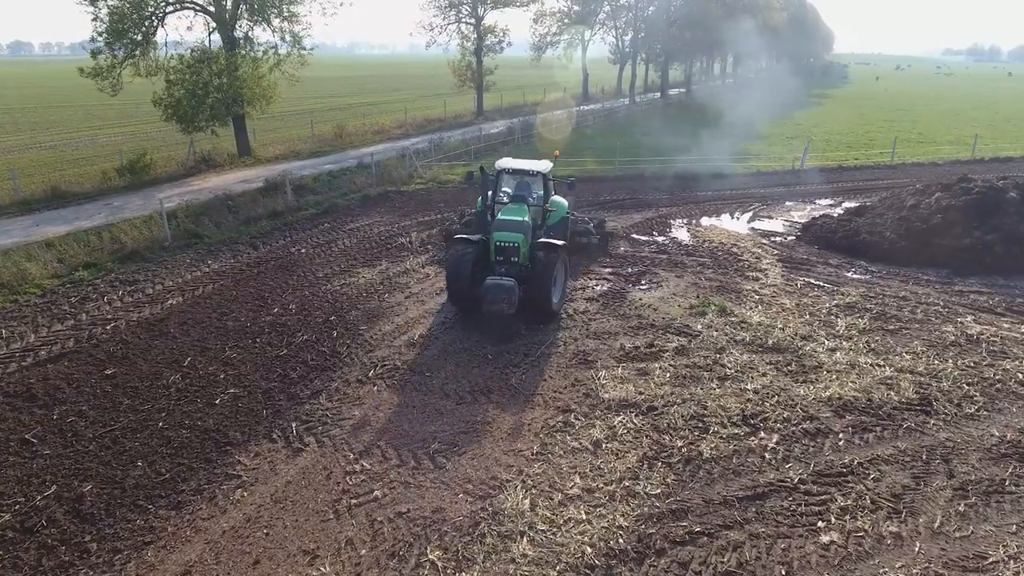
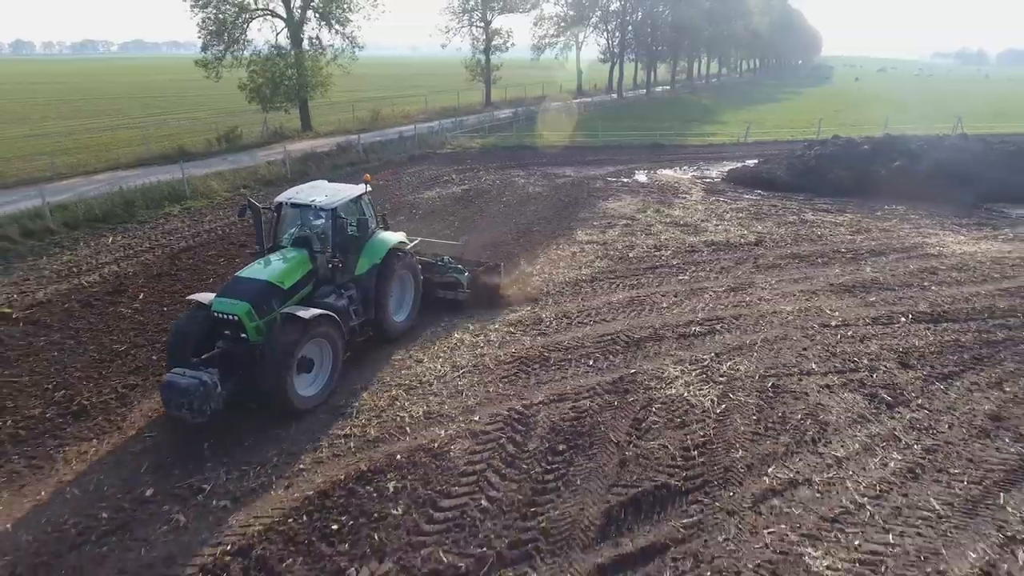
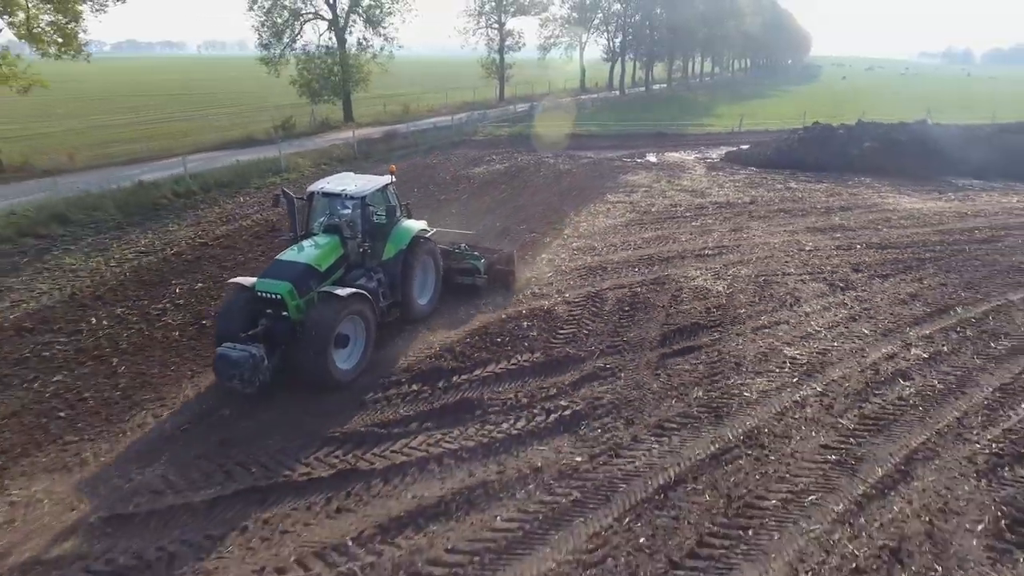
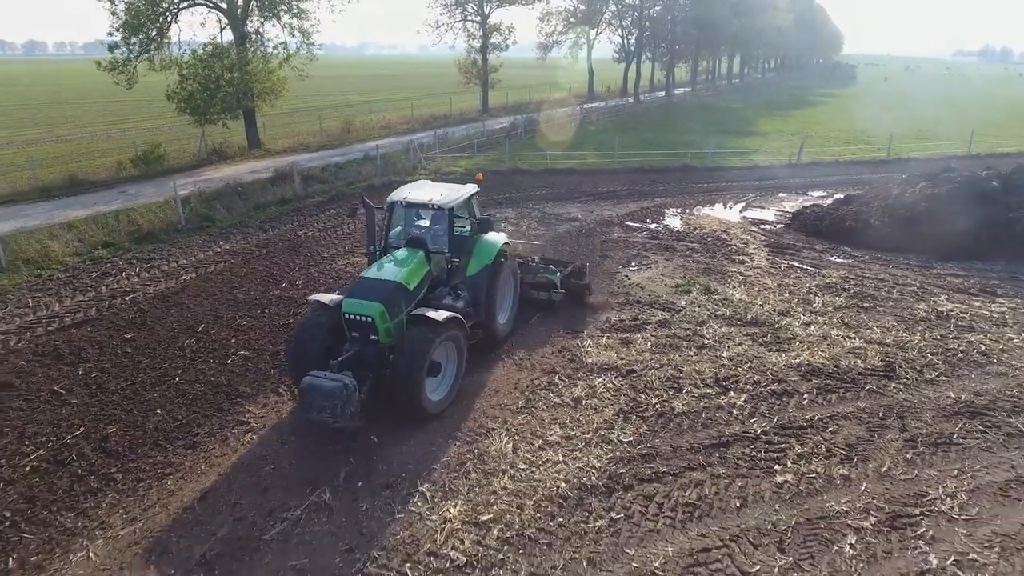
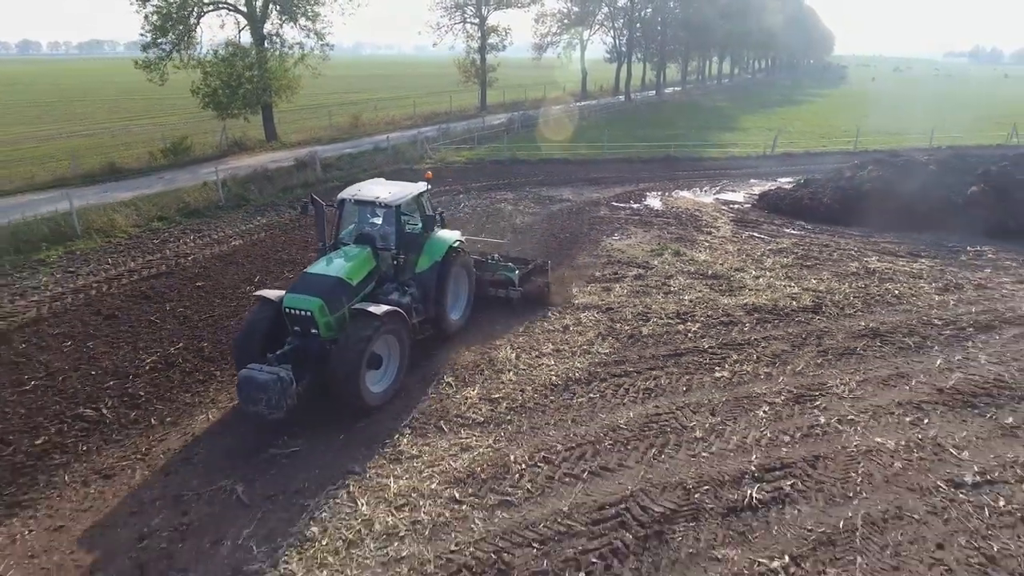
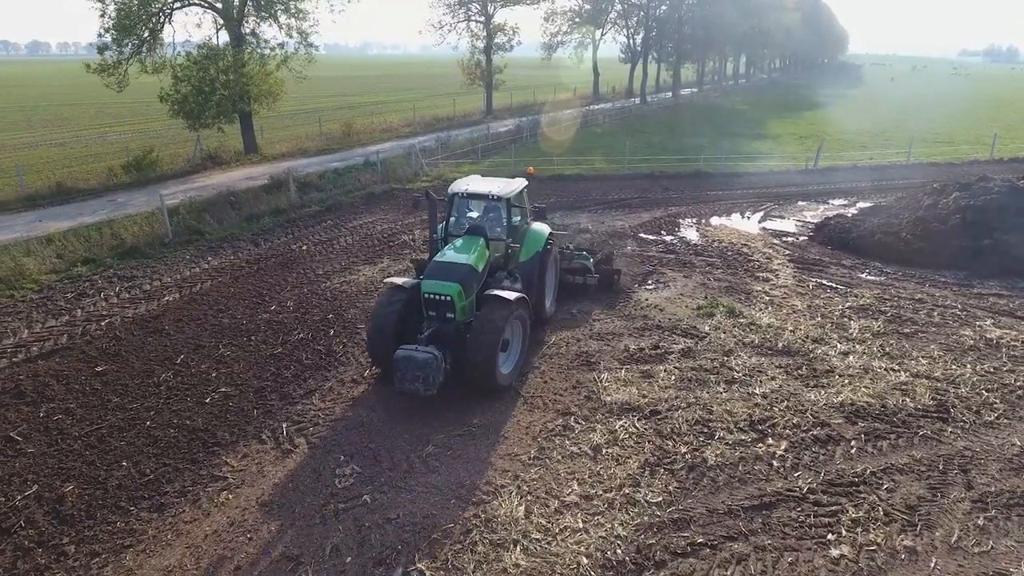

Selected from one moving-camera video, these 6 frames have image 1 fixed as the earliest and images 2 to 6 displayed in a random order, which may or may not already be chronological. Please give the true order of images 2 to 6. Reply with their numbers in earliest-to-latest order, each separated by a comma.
6, 4, 5, 2, 3
